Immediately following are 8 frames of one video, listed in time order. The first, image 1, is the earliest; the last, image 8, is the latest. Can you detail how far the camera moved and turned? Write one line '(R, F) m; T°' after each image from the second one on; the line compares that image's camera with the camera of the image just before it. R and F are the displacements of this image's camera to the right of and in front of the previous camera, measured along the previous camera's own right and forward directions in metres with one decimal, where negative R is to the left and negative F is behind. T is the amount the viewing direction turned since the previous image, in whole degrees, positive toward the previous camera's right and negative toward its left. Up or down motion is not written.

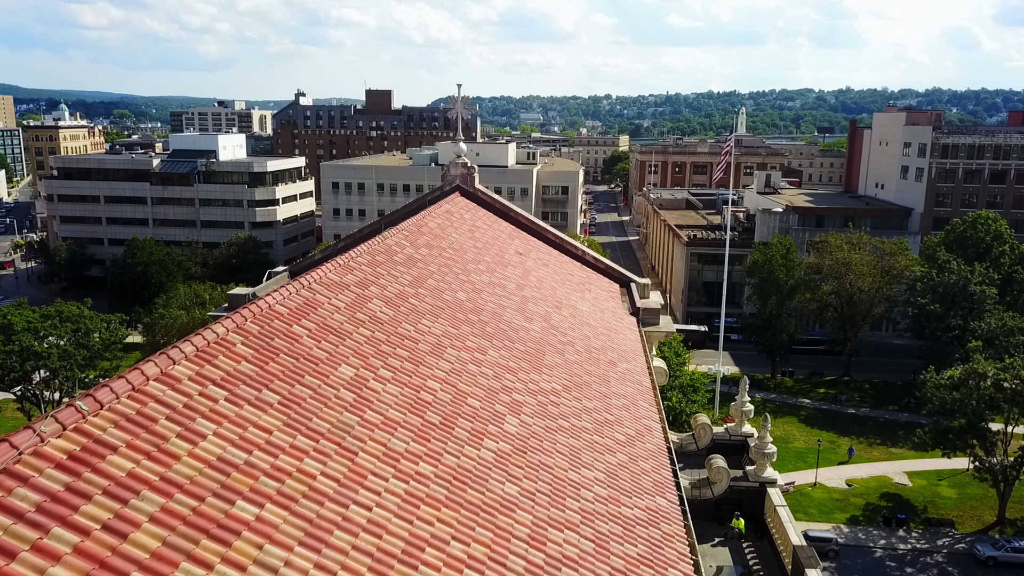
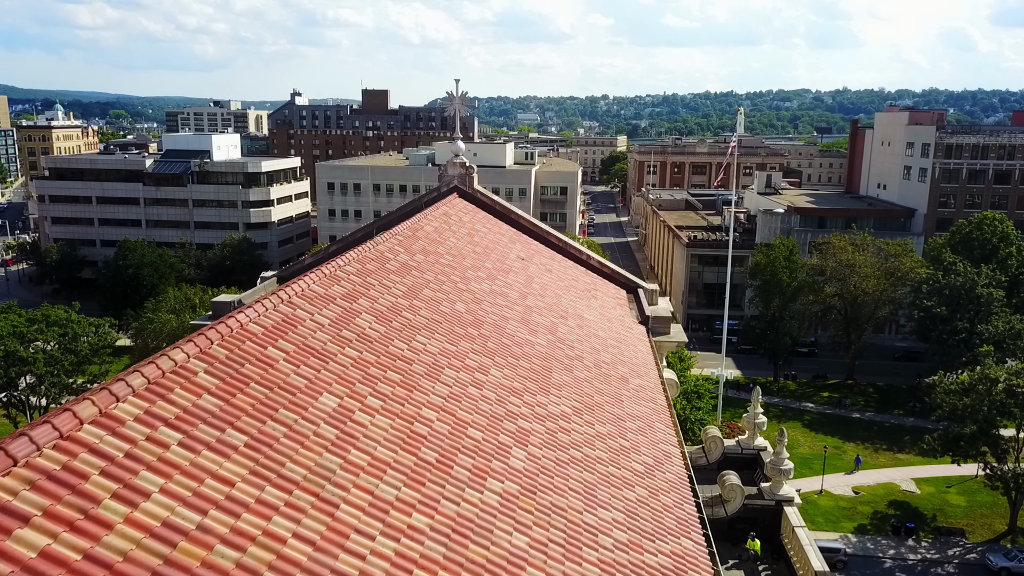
(-0.1, +0.9) m; 0°
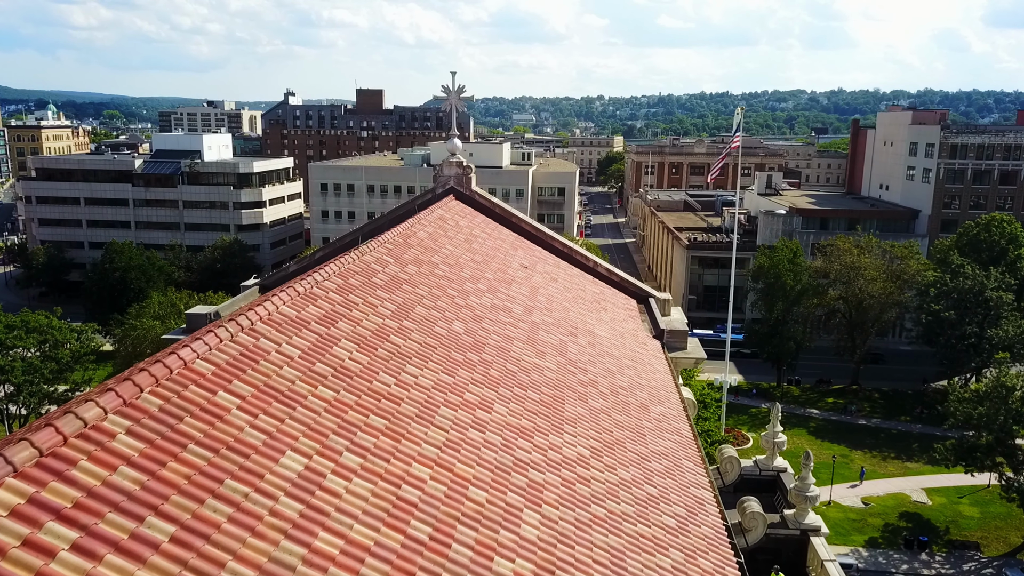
(-0.1, +1.2) m; 0°
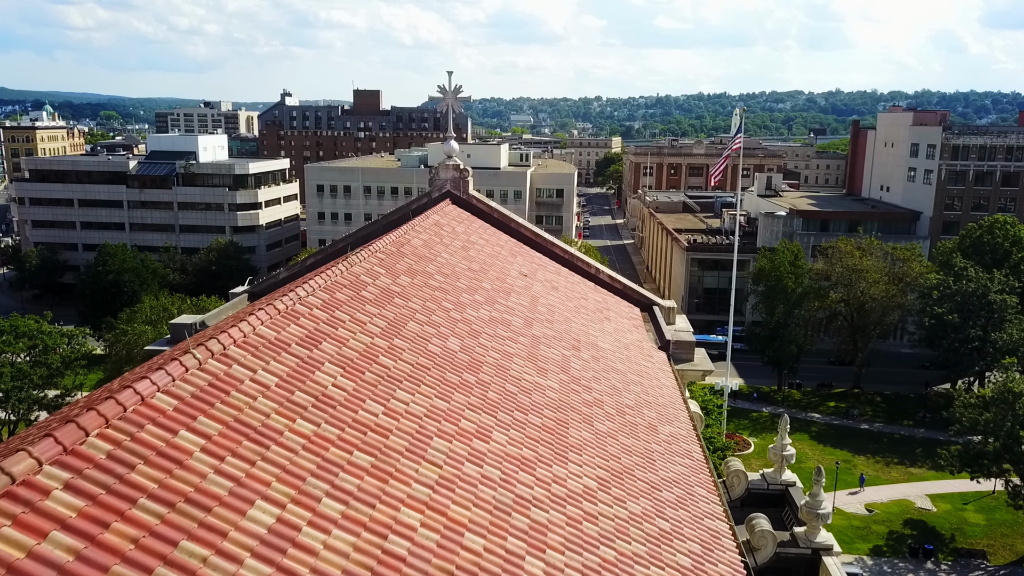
(0.0, +0.6) m; 0°
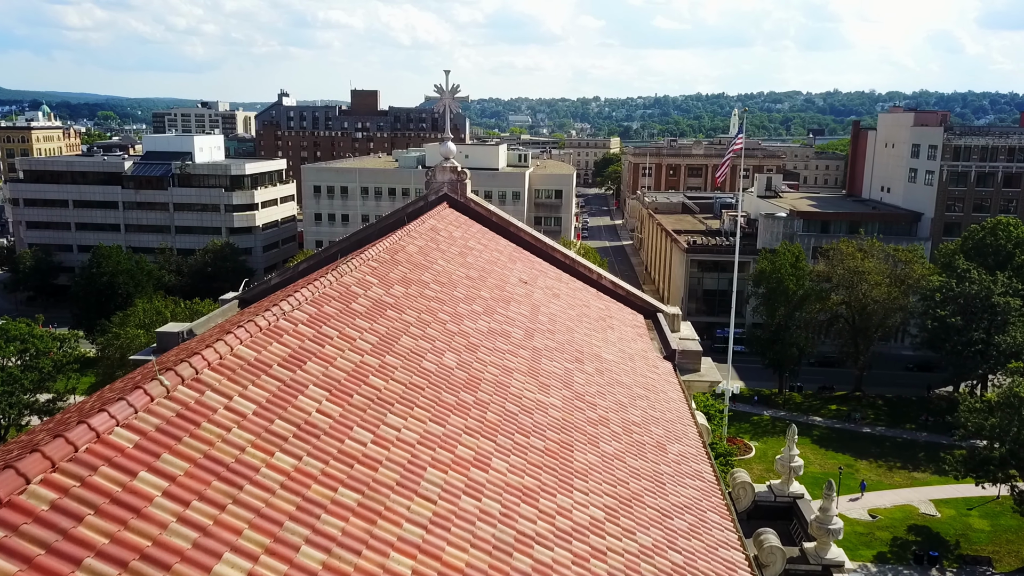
(0.0, +0.5) m; 0°
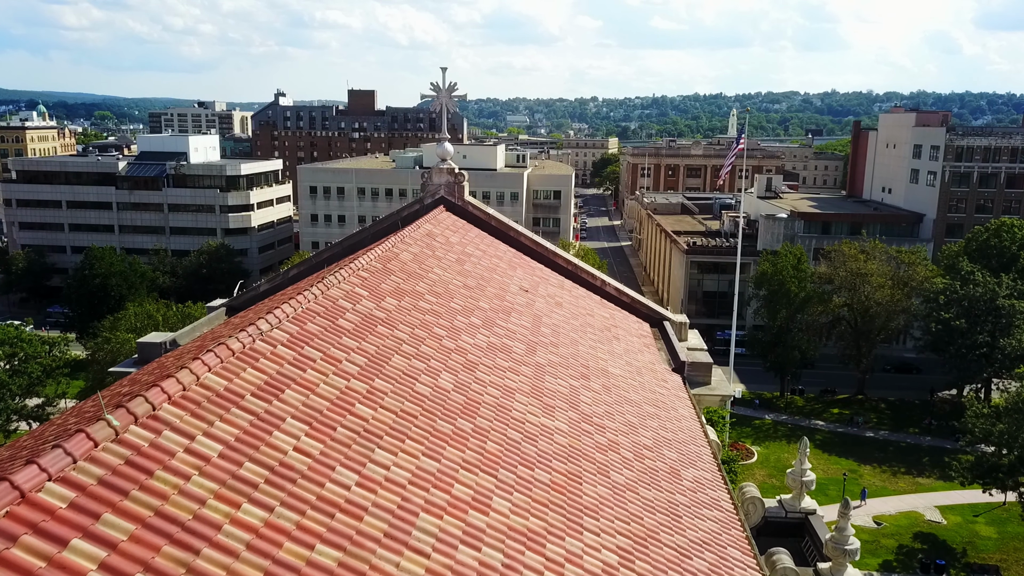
(0.0, +0.6) m; 0°
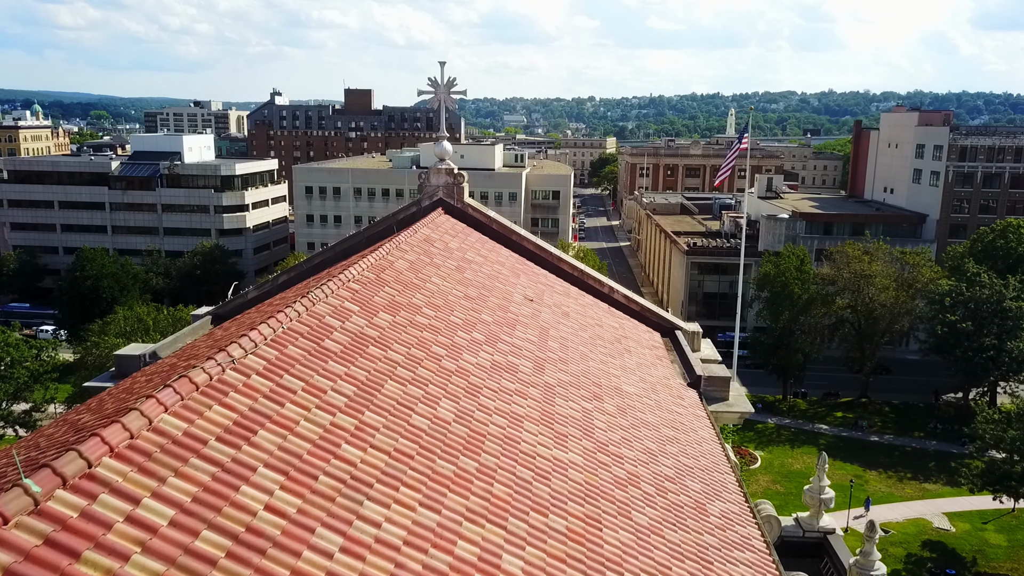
(-0.1, +0.8) m; 0°
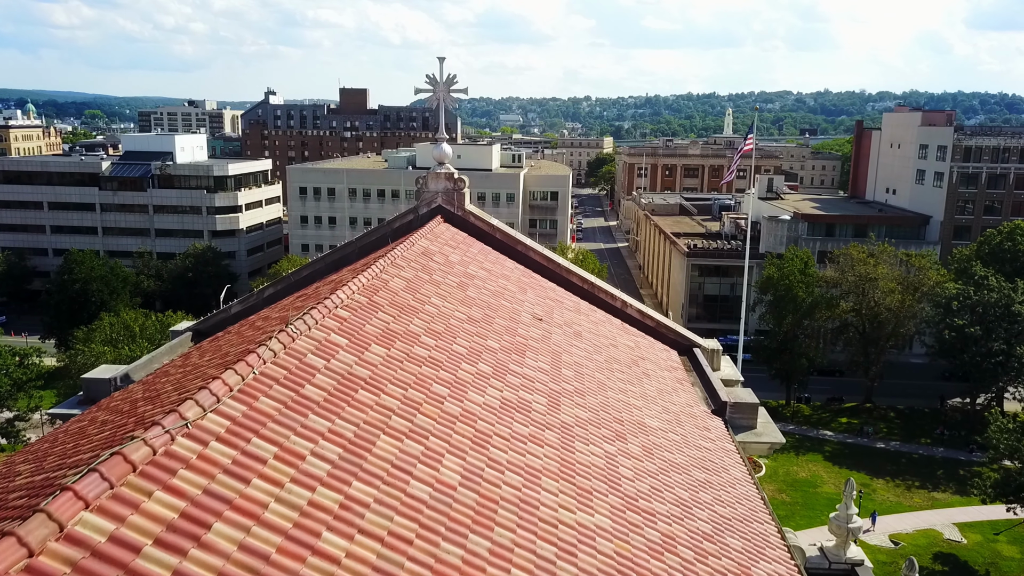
(-0.1, +1.0) m; 0°
